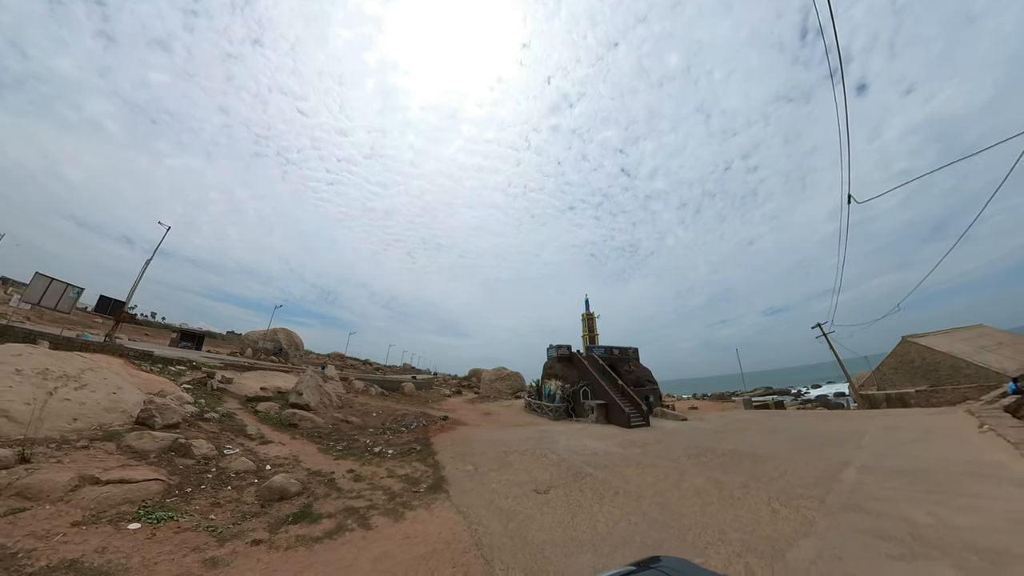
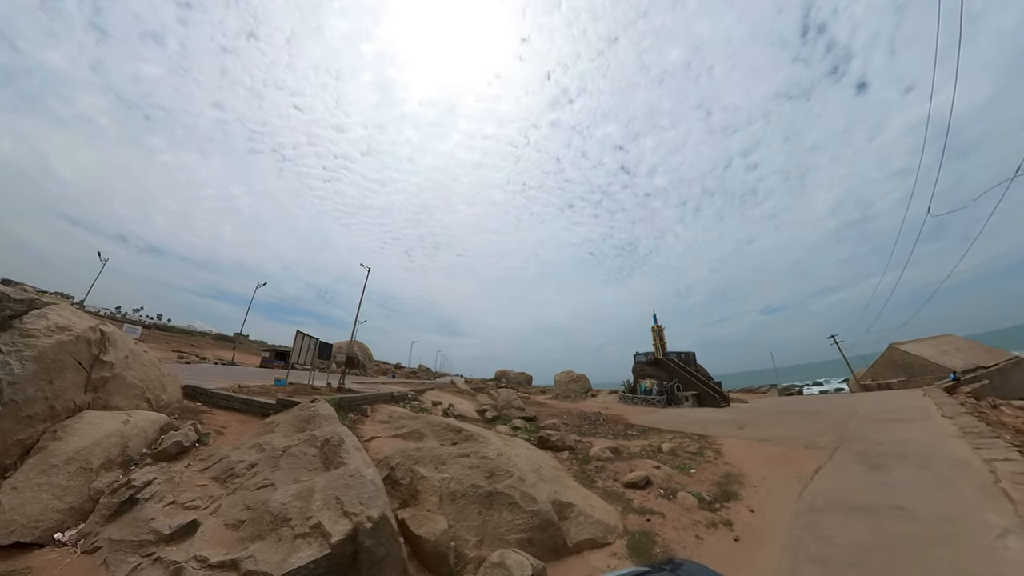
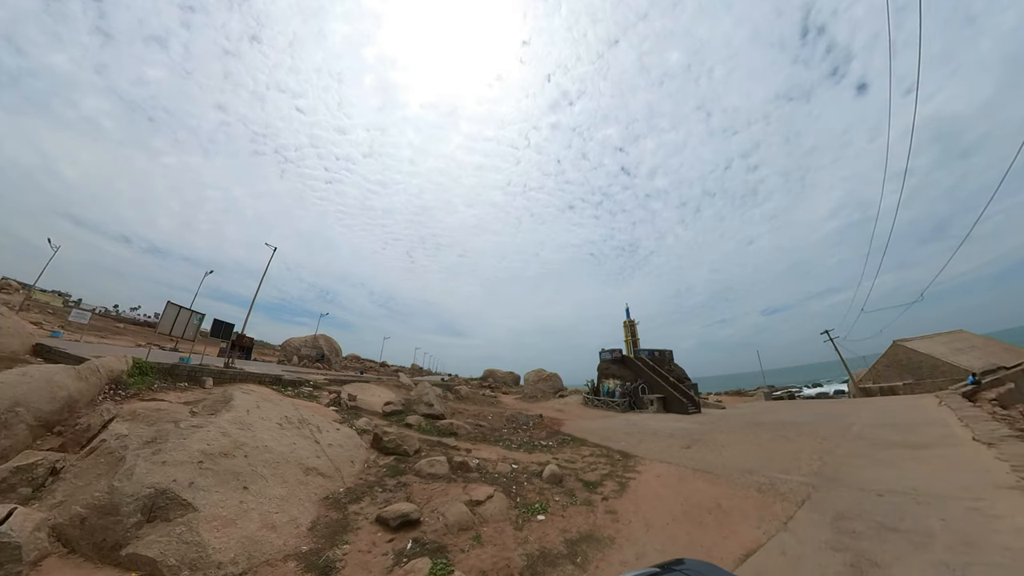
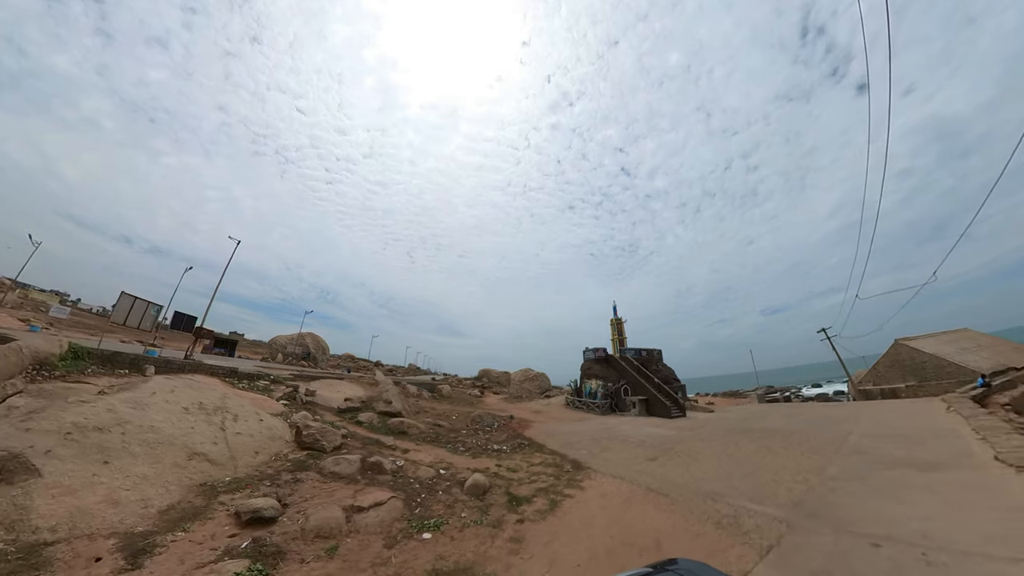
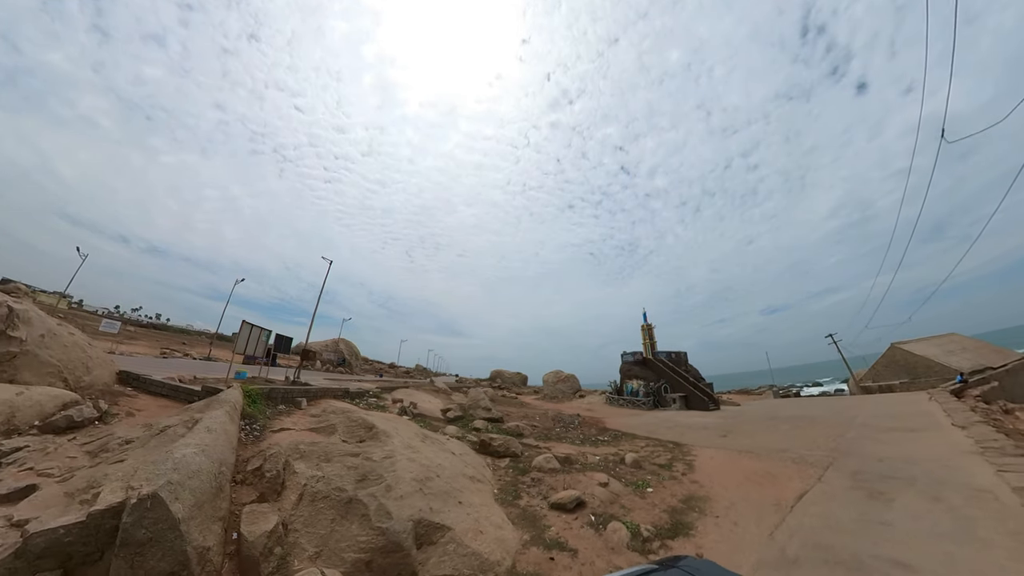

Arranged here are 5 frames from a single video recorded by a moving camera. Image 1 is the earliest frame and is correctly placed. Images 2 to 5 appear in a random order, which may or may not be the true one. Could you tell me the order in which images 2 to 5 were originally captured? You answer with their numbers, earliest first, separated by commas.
4, 3, 5, 2
